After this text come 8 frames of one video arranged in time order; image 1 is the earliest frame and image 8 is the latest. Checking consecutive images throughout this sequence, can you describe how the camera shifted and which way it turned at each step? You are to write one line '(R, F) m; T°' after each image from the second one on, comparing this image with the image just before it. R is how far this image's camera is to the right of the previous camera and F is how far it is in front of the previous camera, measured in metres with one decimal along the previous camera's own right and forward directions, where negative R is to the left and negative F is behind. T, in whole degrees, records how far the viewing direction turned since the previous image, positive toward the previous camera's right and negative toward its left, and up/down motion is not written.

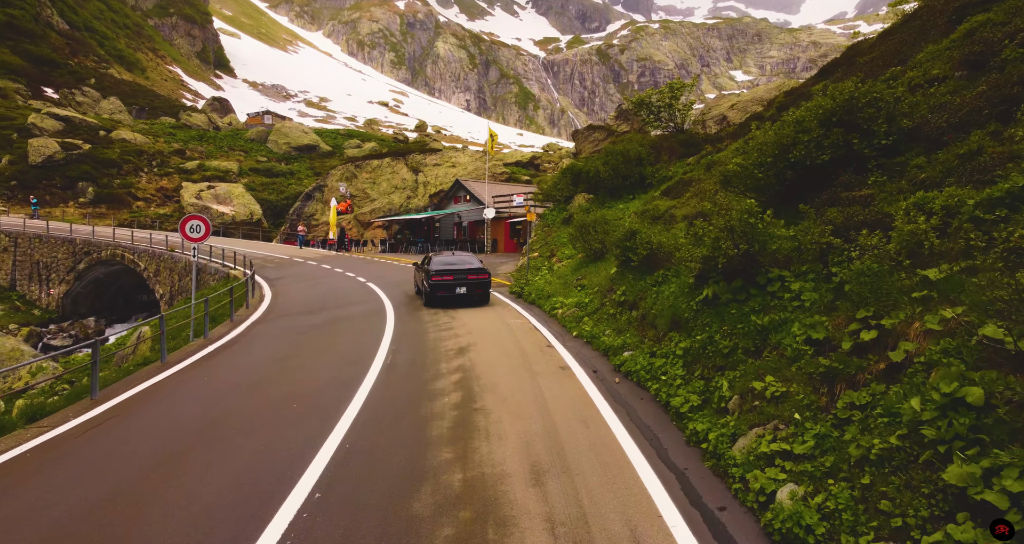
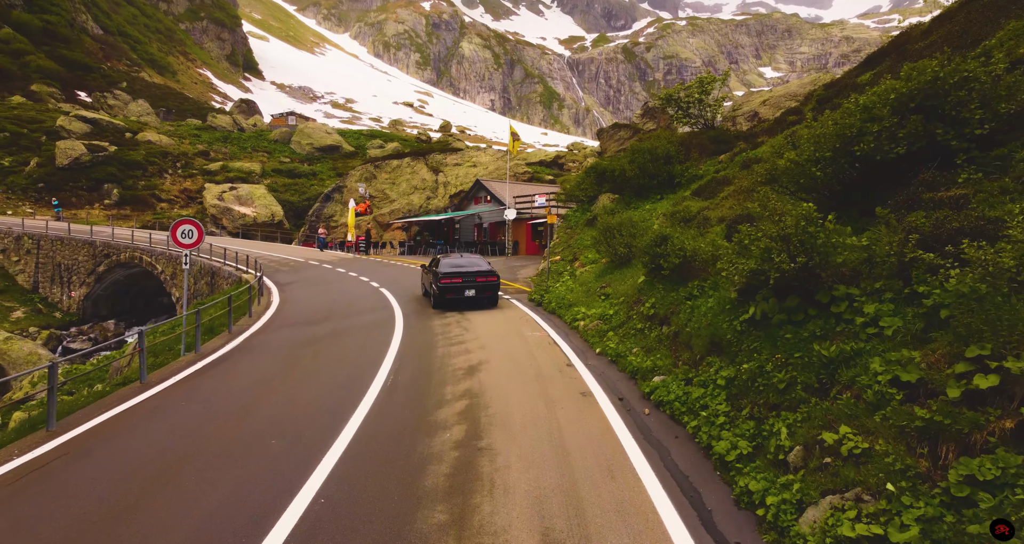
(+0.1, +1.0) m; -3°
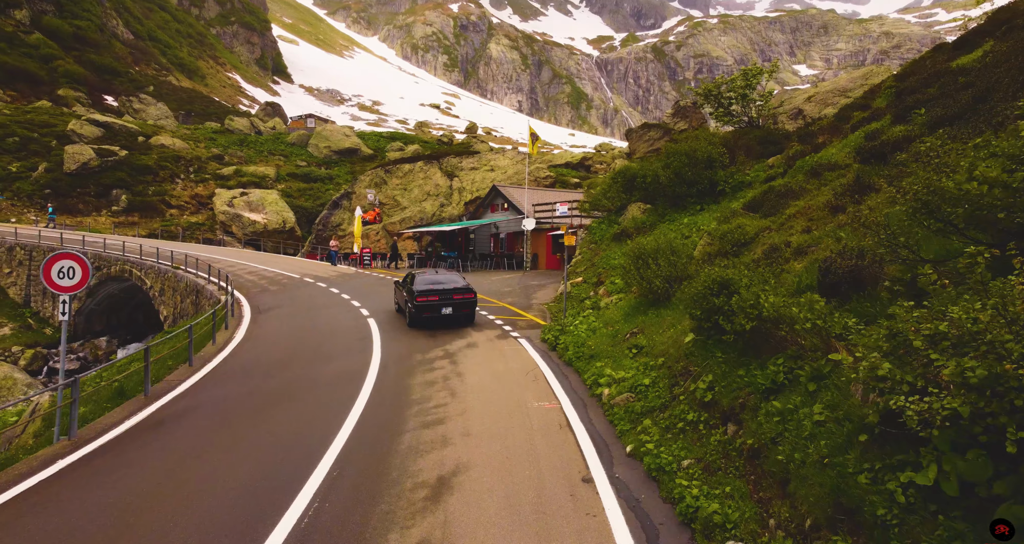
(+0.4, +2.8) m; -3°
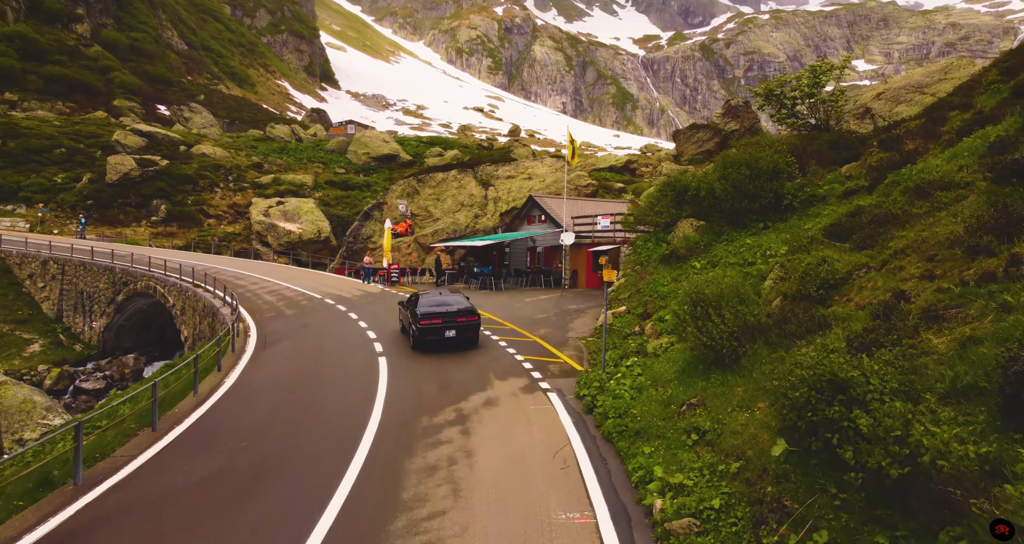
(+0.3, +2.0) m; -5°
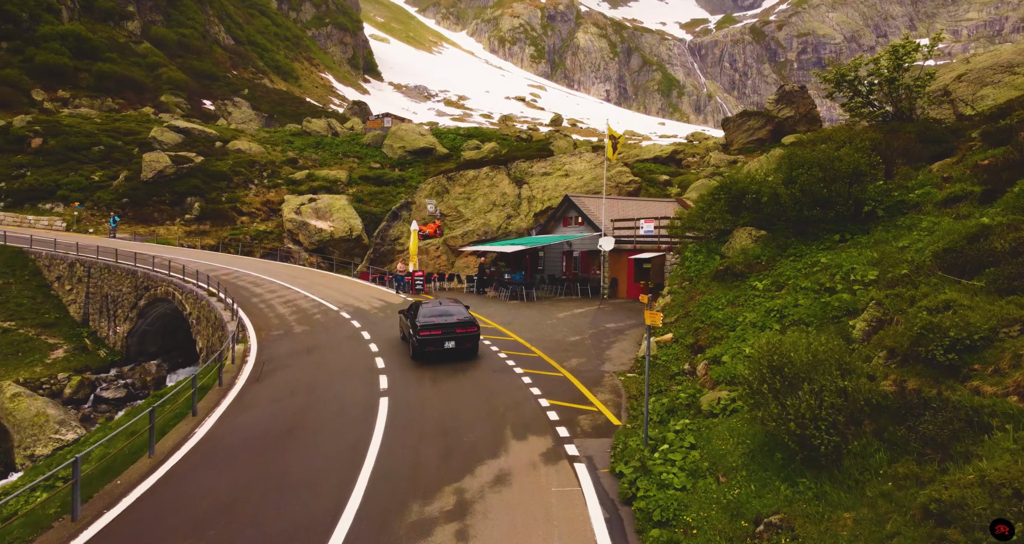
(+0.3, +2.1) m; -5°
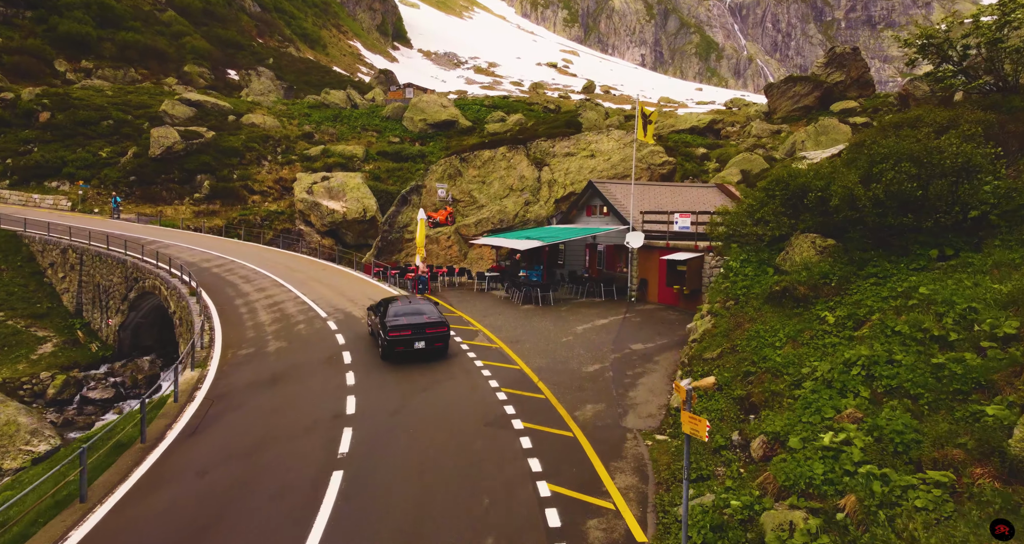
(+0.6, +2.9) m; -3°
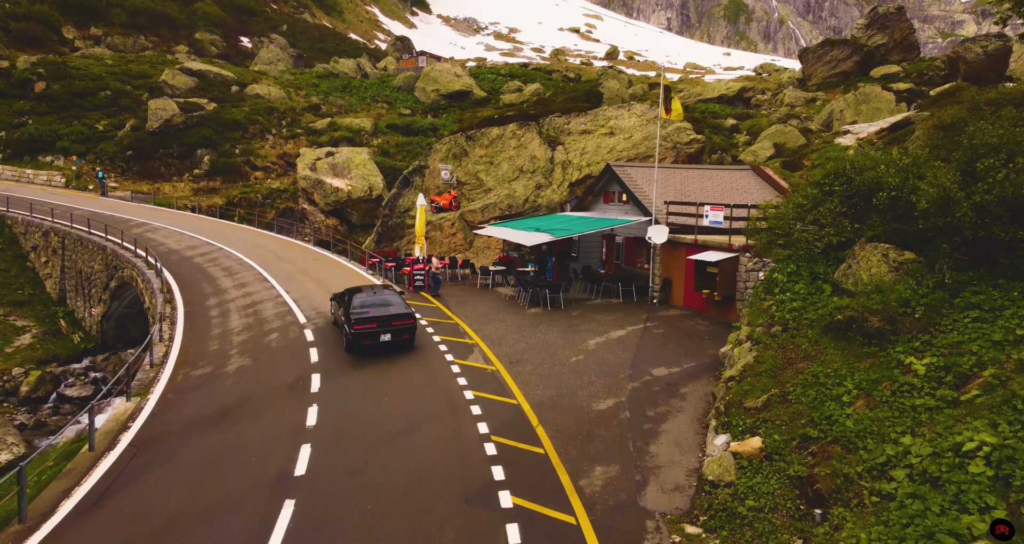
(+0.5, +2.5) m; -2°
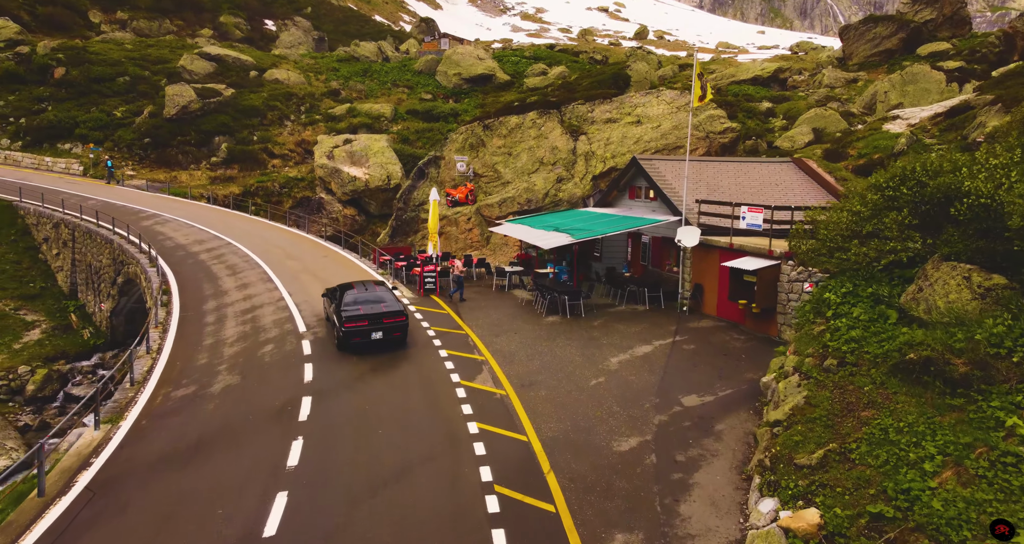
(+0.2, +1.4) m; -3°
